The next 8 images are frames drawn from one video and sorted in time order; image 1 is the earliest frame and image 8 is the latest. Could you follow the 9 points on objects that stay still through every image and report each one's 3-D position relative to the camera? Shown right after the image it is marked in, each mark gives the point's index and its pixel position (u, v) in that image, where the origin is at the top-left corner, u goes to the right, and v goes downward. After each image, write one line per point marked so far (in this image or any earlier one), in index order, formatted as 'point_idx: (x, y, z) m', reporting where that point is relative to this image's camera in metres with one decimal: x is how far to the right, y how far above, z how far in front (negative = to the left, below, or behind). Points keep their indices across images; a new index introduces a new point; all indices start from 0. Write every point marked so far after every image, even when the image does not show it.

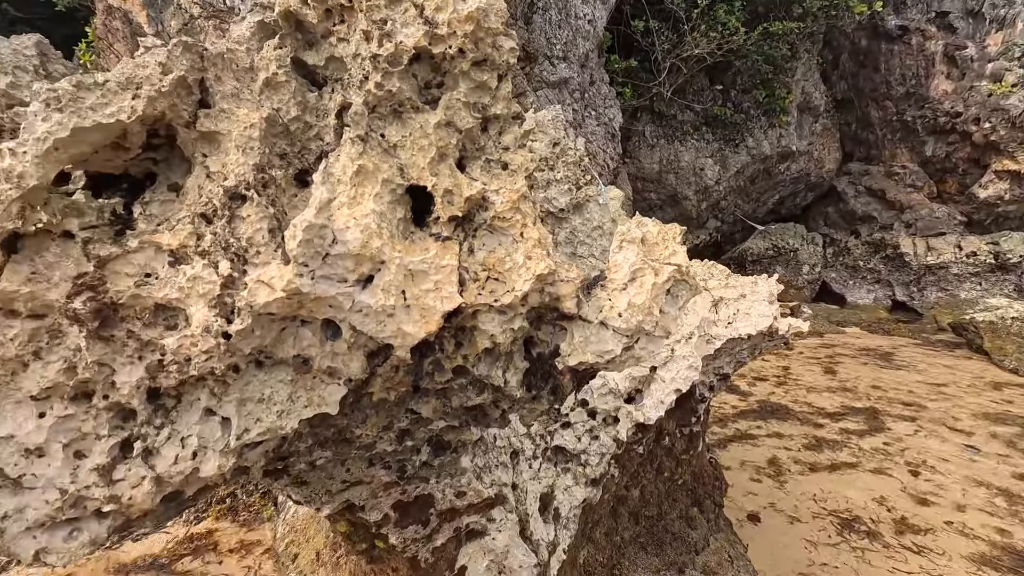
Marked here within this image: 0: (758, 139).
0: (+4.2, +2.5, +8.0) m
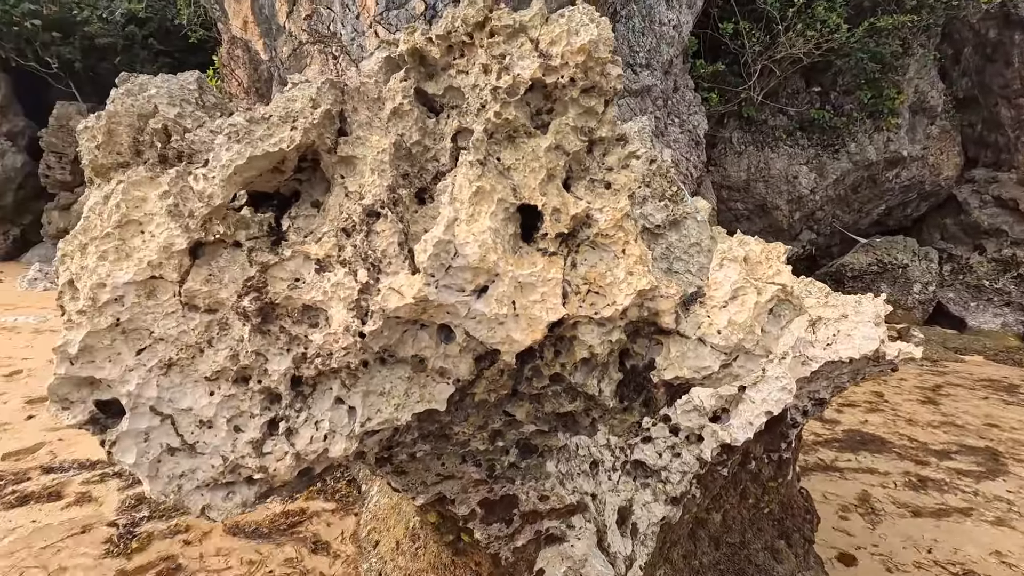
0: (+5.5, +2.2, +7.4) m
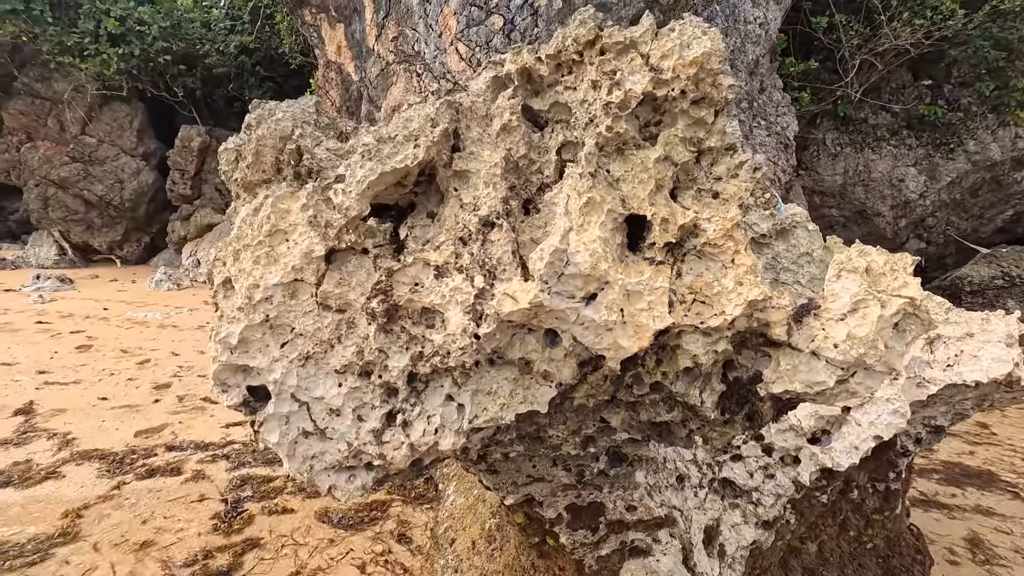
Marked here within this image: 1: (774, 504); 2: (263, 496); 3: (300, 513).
0: (+6.6, +2.0, +6.6) m
1: (+0.7, -0.6, +1.3) m
2: (-1.4, -1.2, +2.8) m
3: (-1.2, -1.3, +2.6) m
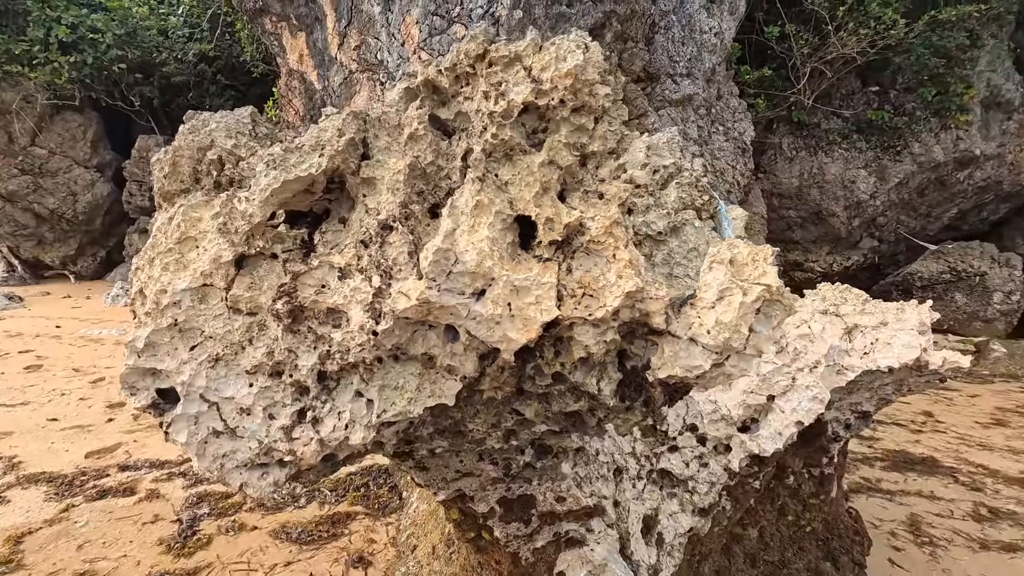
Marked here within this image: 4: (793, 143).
0: (+6.1, +2.1, +6.9) m
1: (+0.6, -0.6, +1.4) m
2: (-1.7, -1.3, +2.7) m
3: (-1.4, -1.3, +2.6) m
4: (+4.2, +2.1, +7.1) m
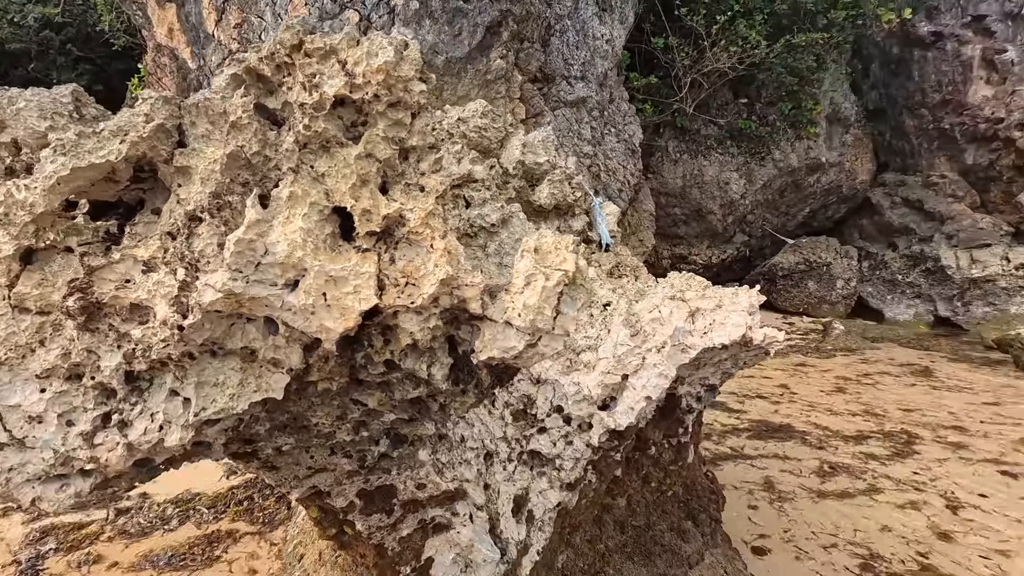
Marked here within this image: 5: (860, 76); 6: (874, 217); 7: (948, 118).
0: (+4.6, +2.3, +7.9) m
1: (+0.2, -0.6, +1.5) m
2: (-2.2, -1.3, +2.4) m
3: (-1.9, -1.3, +2.3) m
4: (+2.7, +2.3, +7.7) m
5: (+7.7, +4.6, +10.5) m
6: (+8.3, +1.6, +10.9) m
7: (+8.9, +3.4, +9.6) m
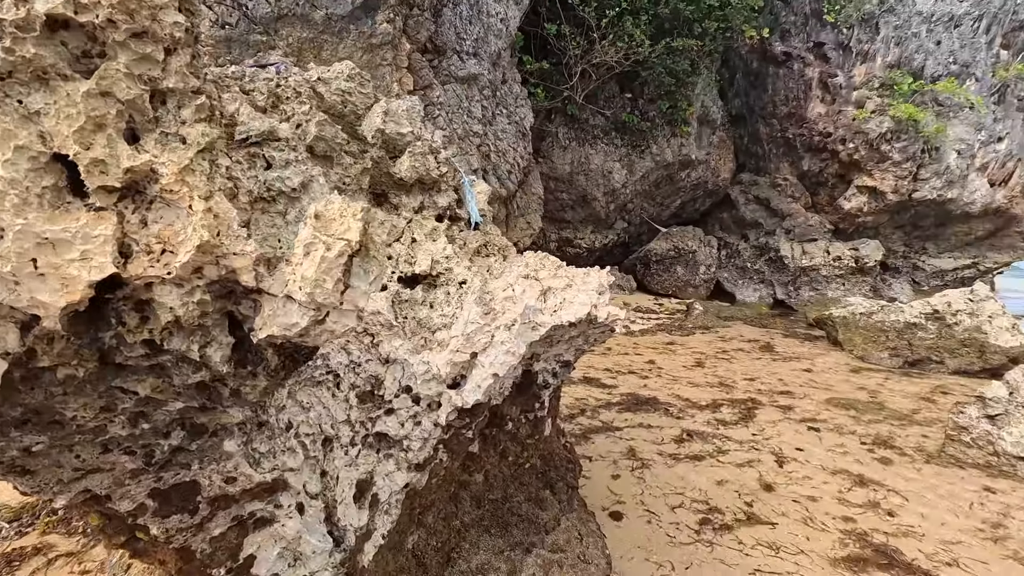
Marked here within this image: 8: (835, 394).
0: (+2.7, +2.6, +8.6) m
1: (-0.3, -0.5, +1.5) m
2: (-2.8, -1.2, +1.9) m
3: (-2.5, -1.2, +1.9) m
4: (+0.9, +2.6, +8.0) m
5: (+5.3, +4.9, +11.6) m
6: (+5.7, +2.0, +12.3) m
7: (+6.5, +3.7, +11.1) m
8: (+3.3, -1.1, +4.8) m
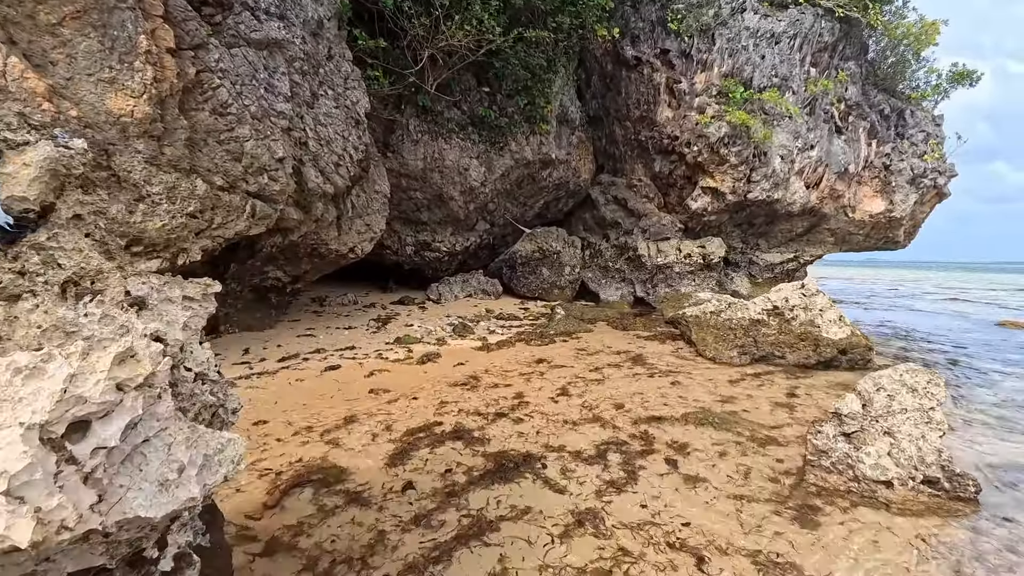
0: (0.0, +2.4, +7.8) m
1: (-1.0, -0.7, +0.2) m
2: (-3.6, -1.4, 0.0) m
3: (-3.3, -1.5, +0.1) m
4: (-1.6, +2.4, +6.8) m
5: (+1.7, +4.9, +11.4) m
6: (+2.1, +2.0, +12.2) m
7: (+3.1, +3.7, +11.2) m
8: (+1.7, -1.1, +4.3) m
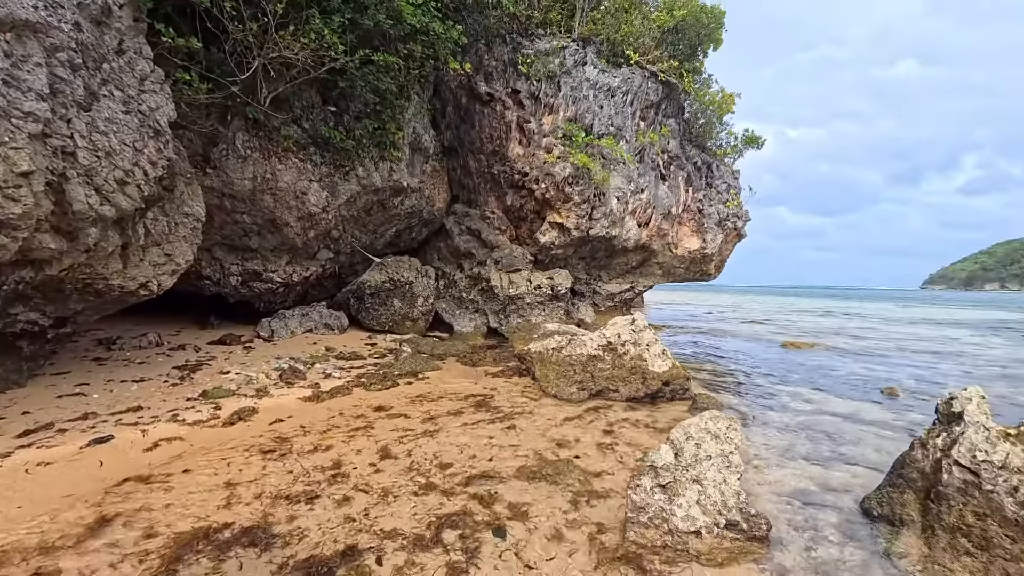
0: (-2.5, +1.9, +7.3) m
1: (-1.3, -0.9, -0.4) m
2: (-3.7, -1.6, -1.4) m
3: (-3.4, -1.7, -1.3) m
4: (-3.7, +1.9, +5.8) m
5: (-1.8, +4.1, +11.3) m
6: (-1.7, +1.2, +12.0) m
7: (-0.4, +3.0, +11.4) m
8: (+0.2, -1.5, +4.2) m
